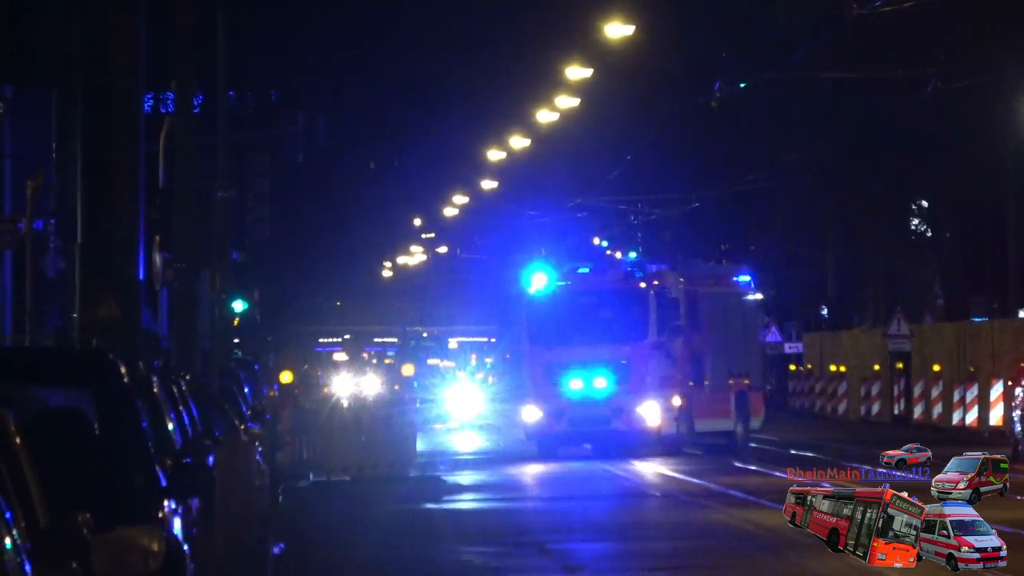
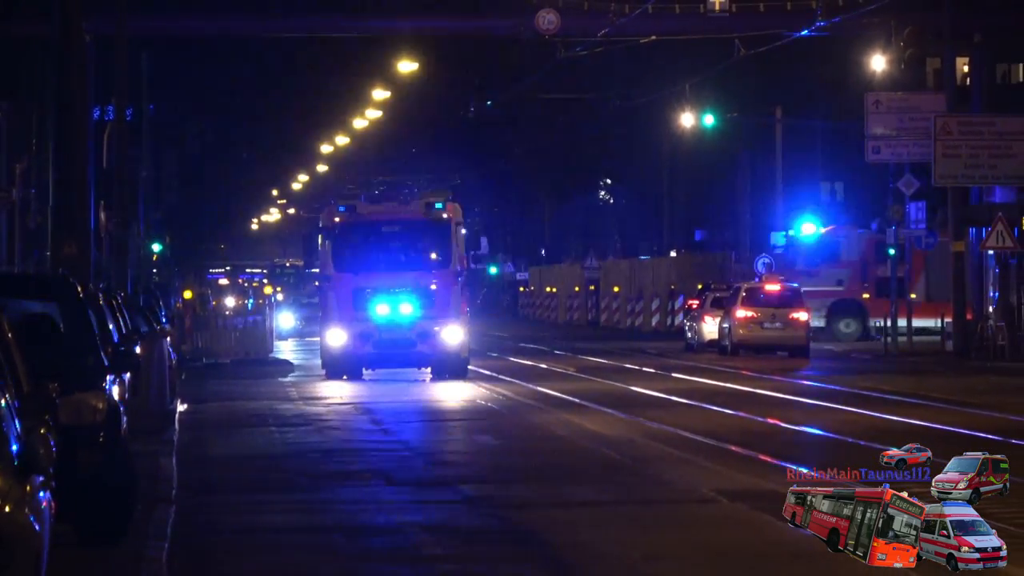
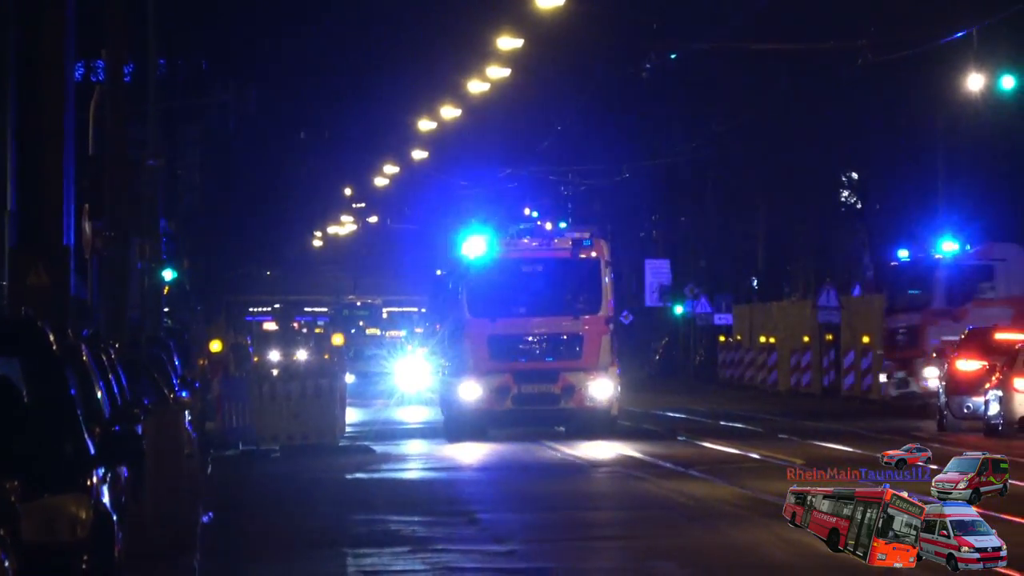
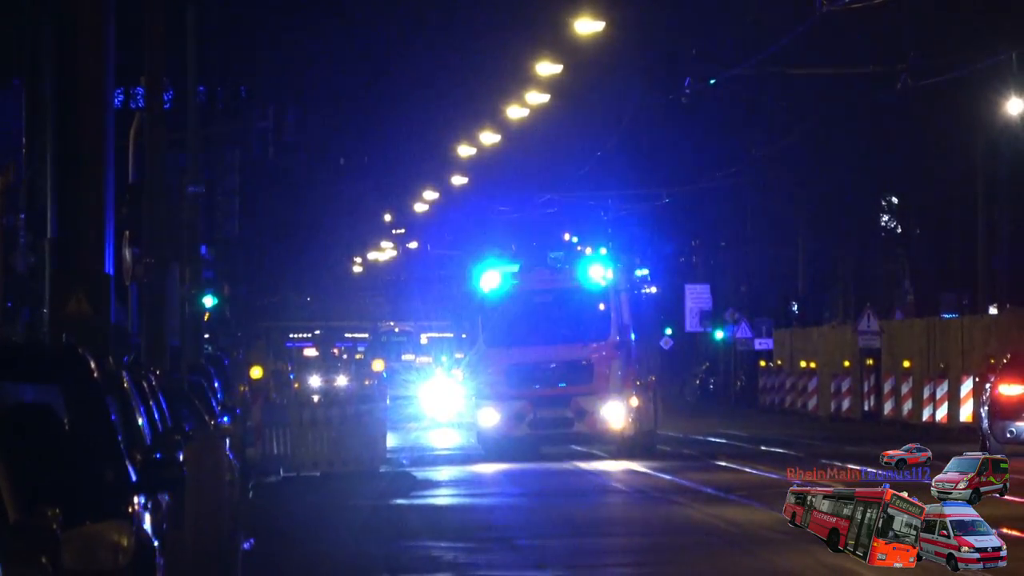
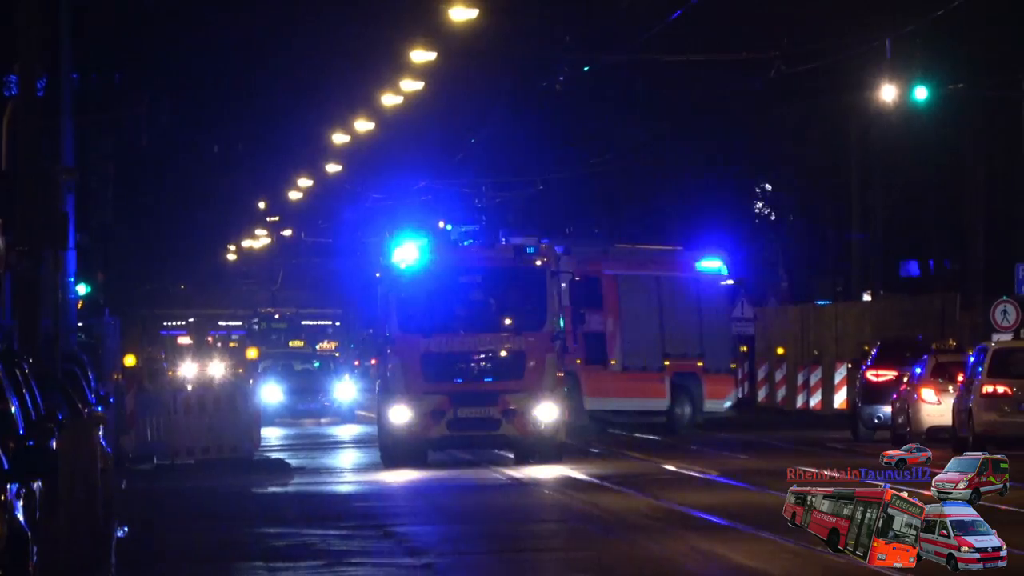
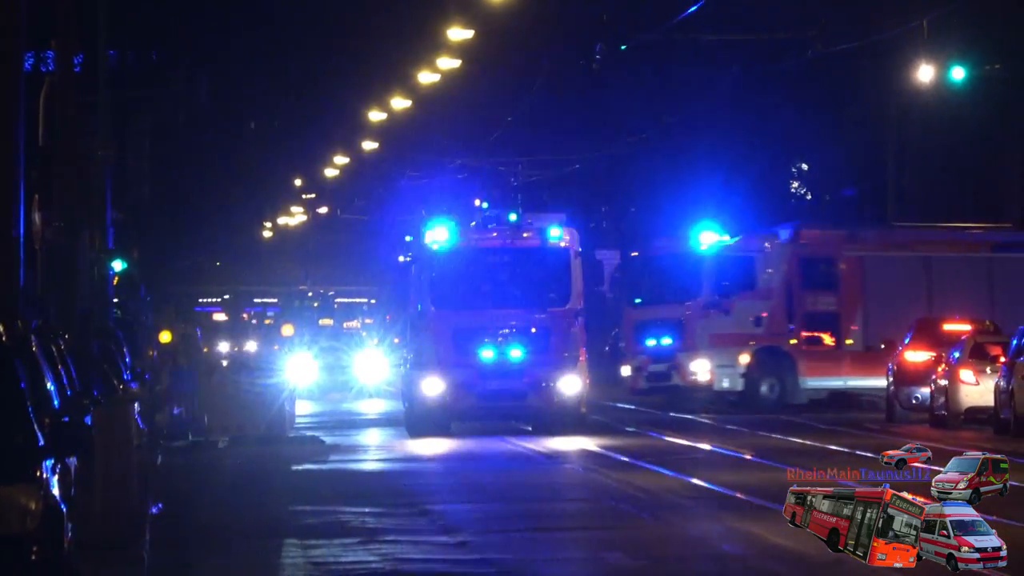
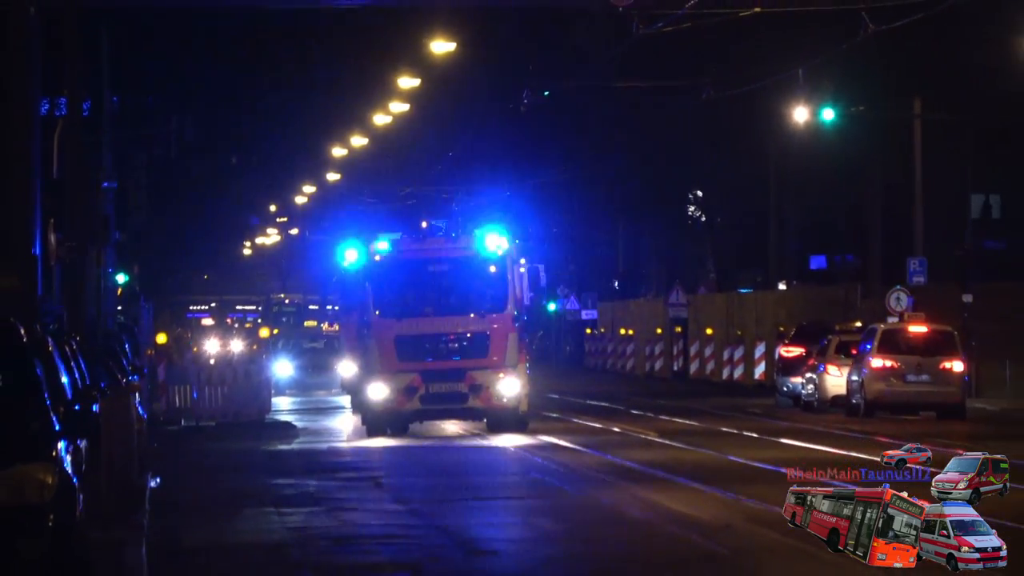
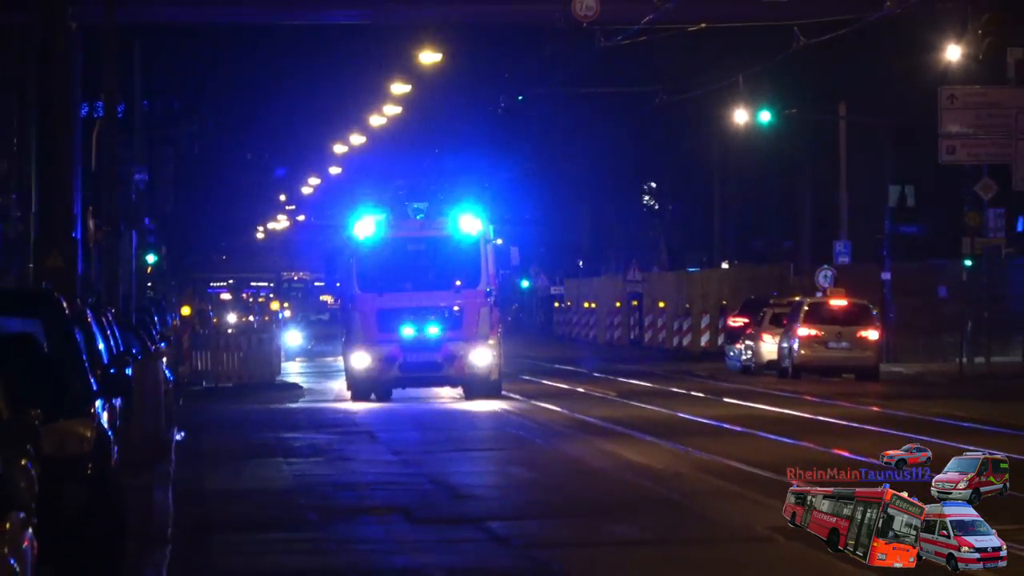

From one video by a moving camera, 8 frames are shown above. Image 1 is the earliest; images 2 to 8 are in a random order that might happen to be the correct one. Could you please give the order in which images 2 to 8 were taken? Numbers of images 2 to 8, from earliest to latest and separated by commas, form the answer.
4, 3, 6, 5, 7, 8, 2
